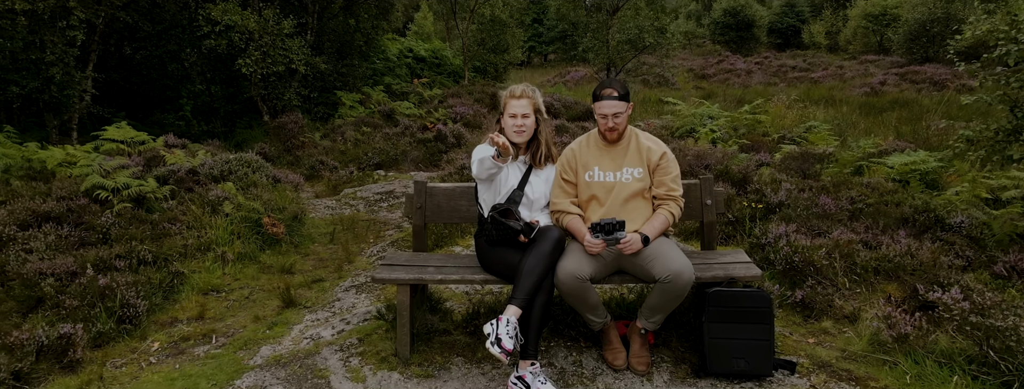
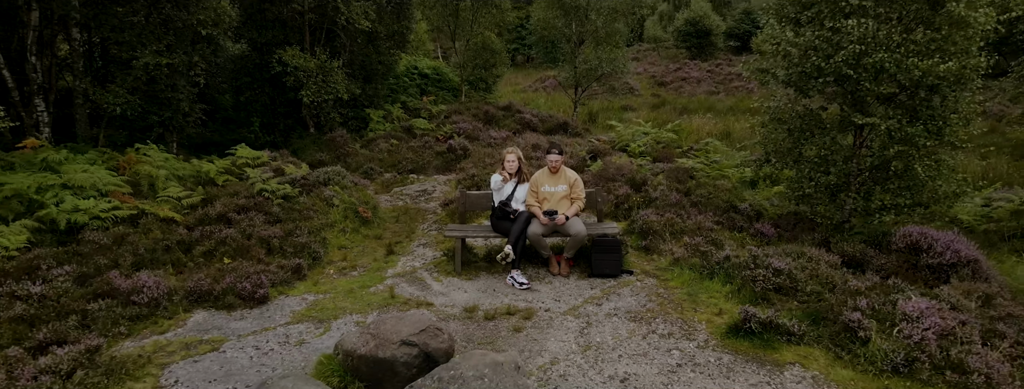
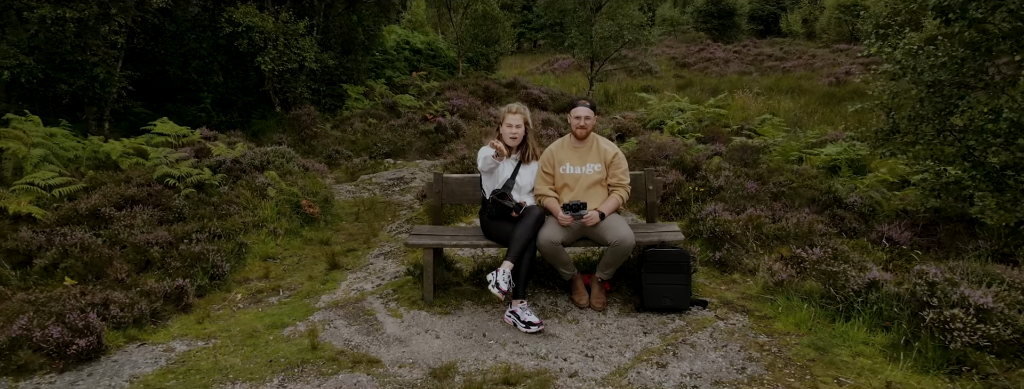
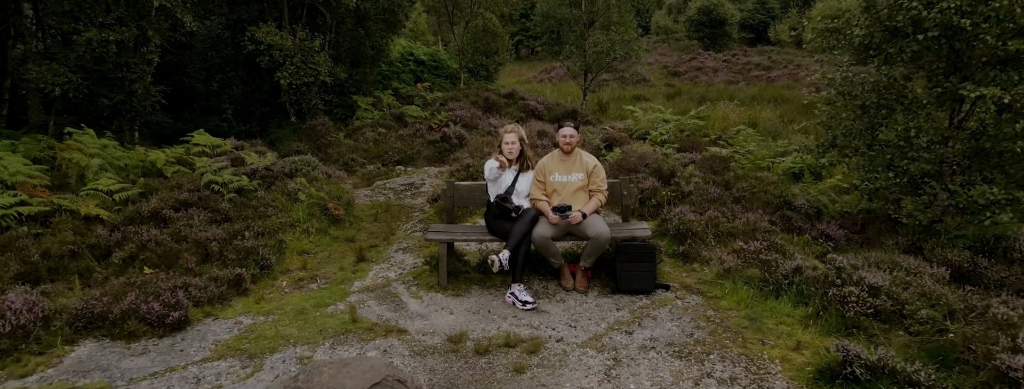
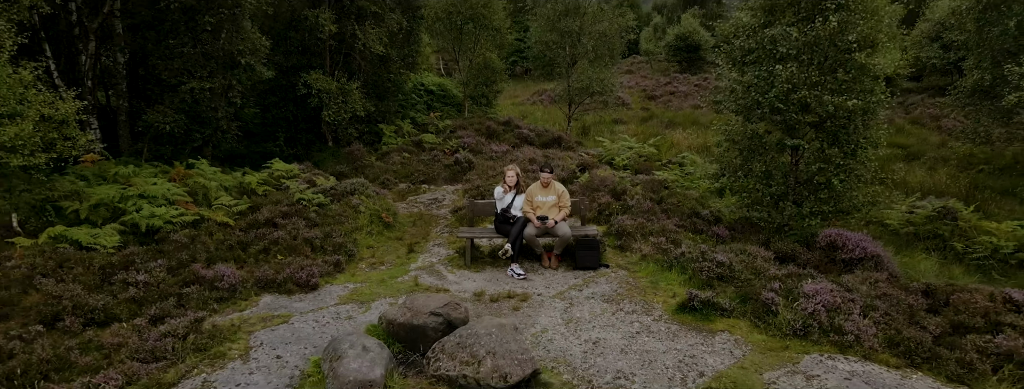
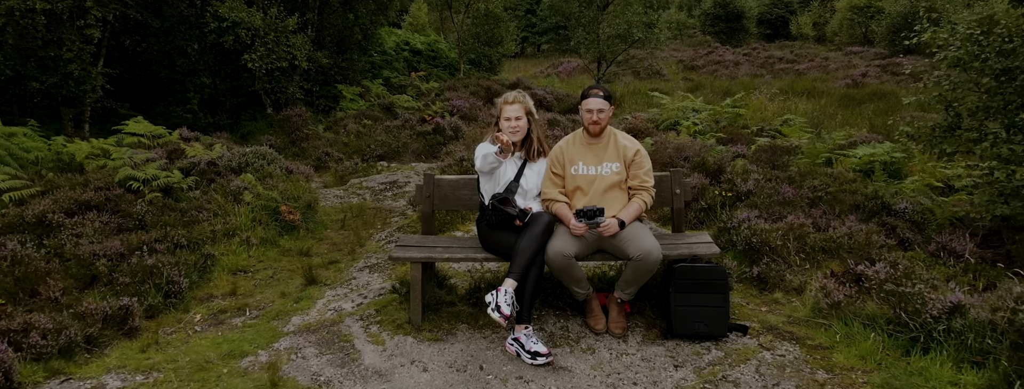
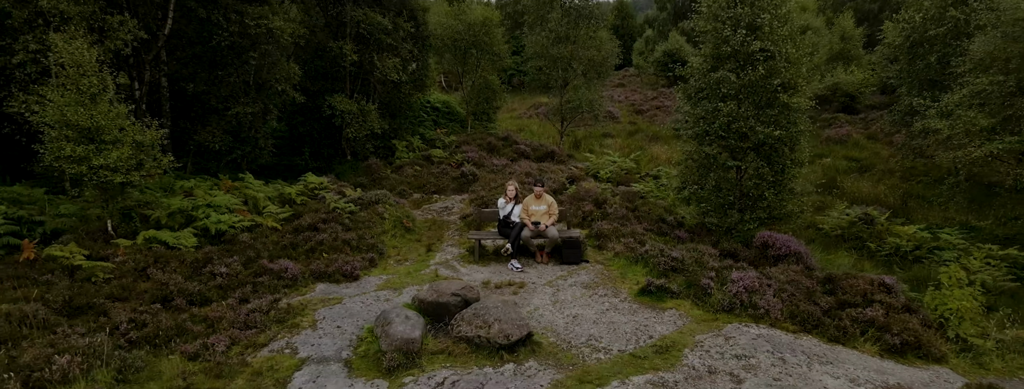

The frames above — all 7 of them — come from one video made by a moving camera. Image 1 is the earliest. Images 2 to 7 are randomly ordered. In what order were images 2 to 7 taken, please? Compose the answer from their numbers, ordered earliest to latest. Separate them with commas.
6, 3, 4, 2, 5, 7
